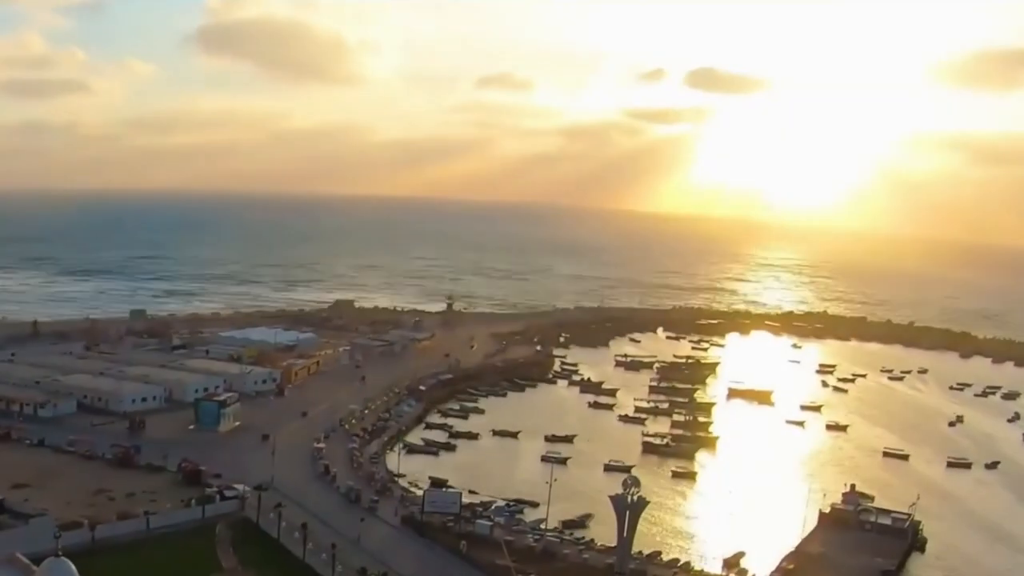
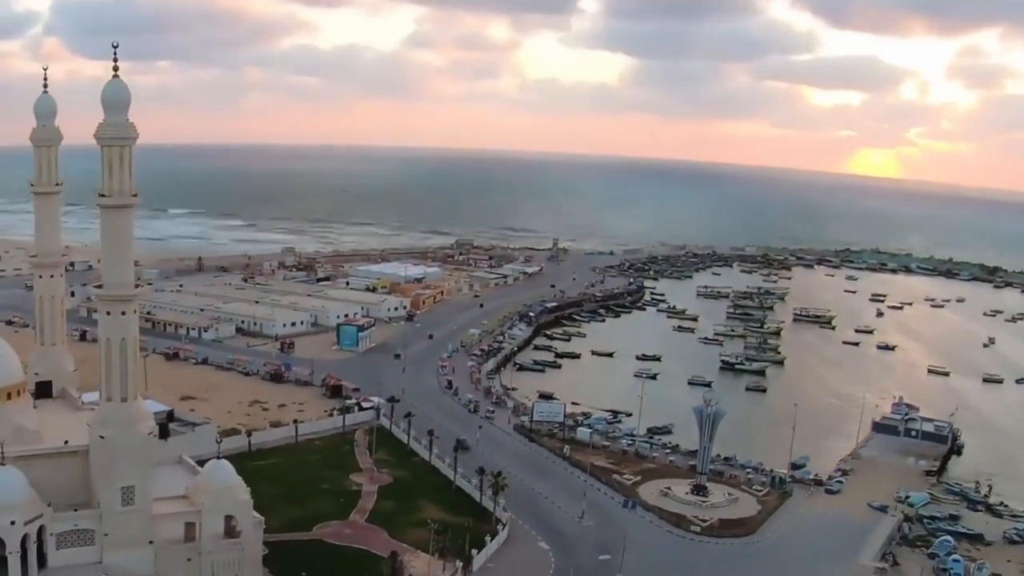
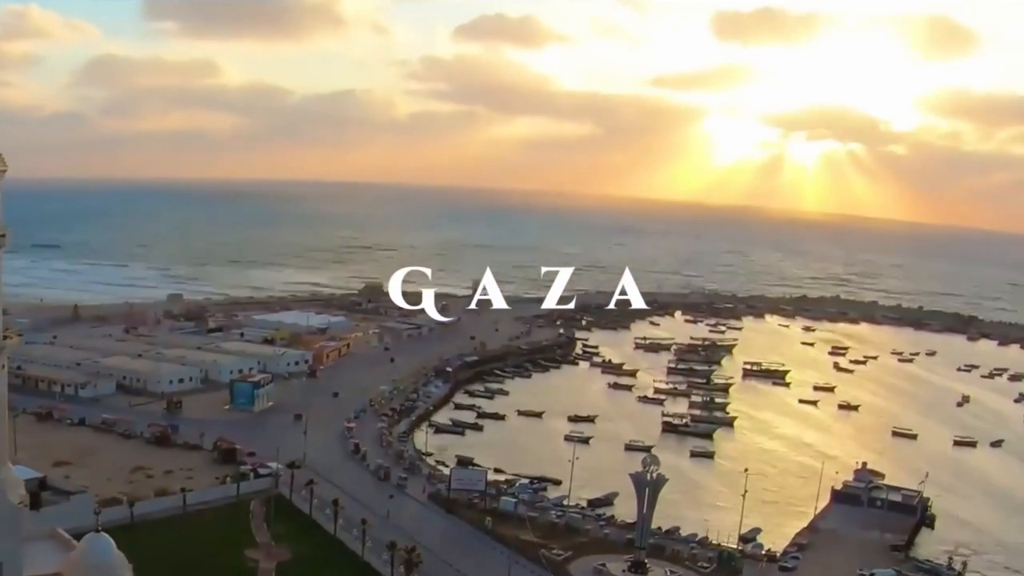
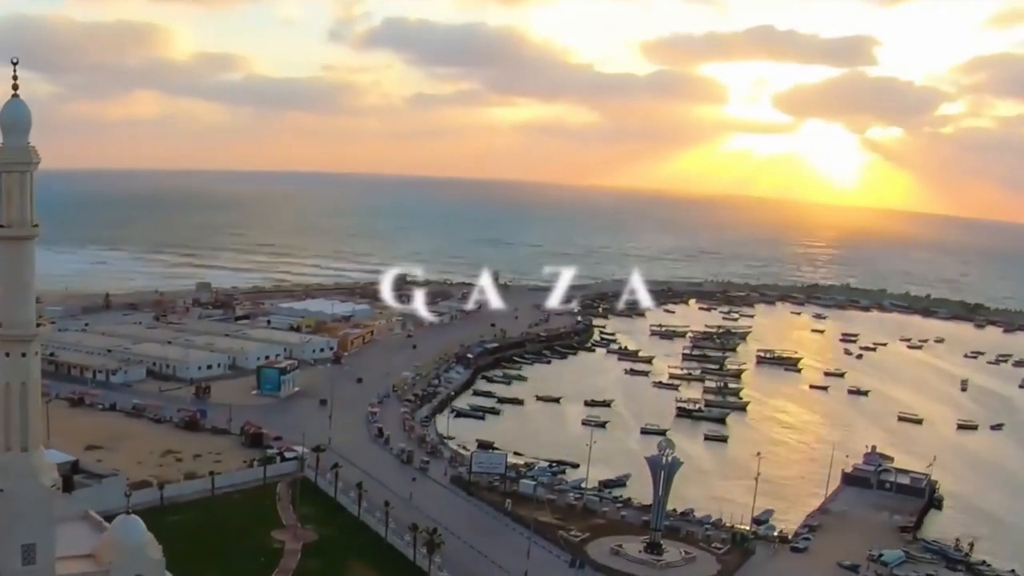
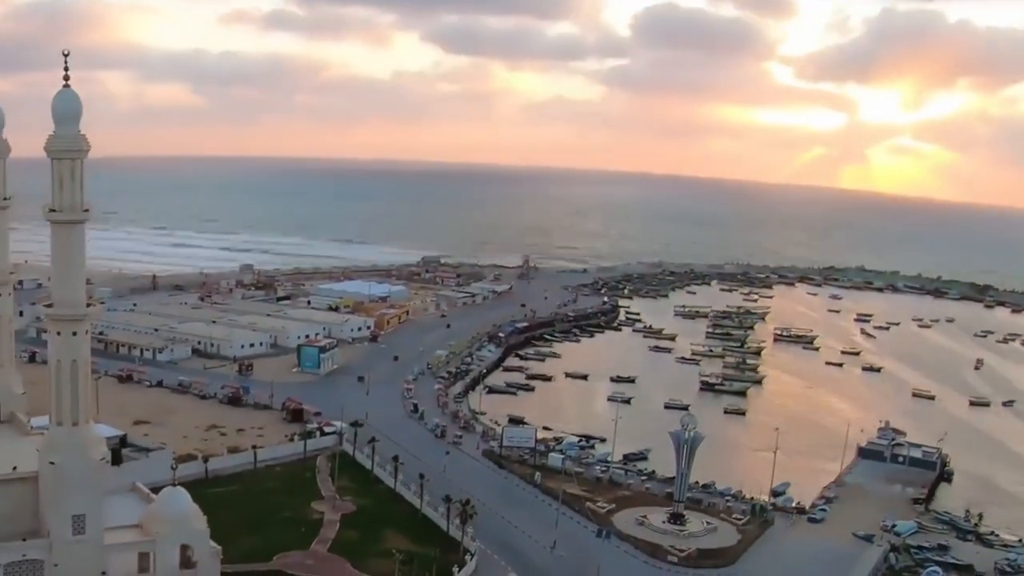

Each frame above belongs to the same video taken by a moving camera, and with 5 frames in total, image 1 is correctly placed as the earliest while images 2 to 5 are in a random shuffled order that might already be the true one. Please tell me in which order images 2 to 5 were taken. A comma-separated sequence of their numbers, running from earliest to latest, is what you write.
3, 4, 5, 2
